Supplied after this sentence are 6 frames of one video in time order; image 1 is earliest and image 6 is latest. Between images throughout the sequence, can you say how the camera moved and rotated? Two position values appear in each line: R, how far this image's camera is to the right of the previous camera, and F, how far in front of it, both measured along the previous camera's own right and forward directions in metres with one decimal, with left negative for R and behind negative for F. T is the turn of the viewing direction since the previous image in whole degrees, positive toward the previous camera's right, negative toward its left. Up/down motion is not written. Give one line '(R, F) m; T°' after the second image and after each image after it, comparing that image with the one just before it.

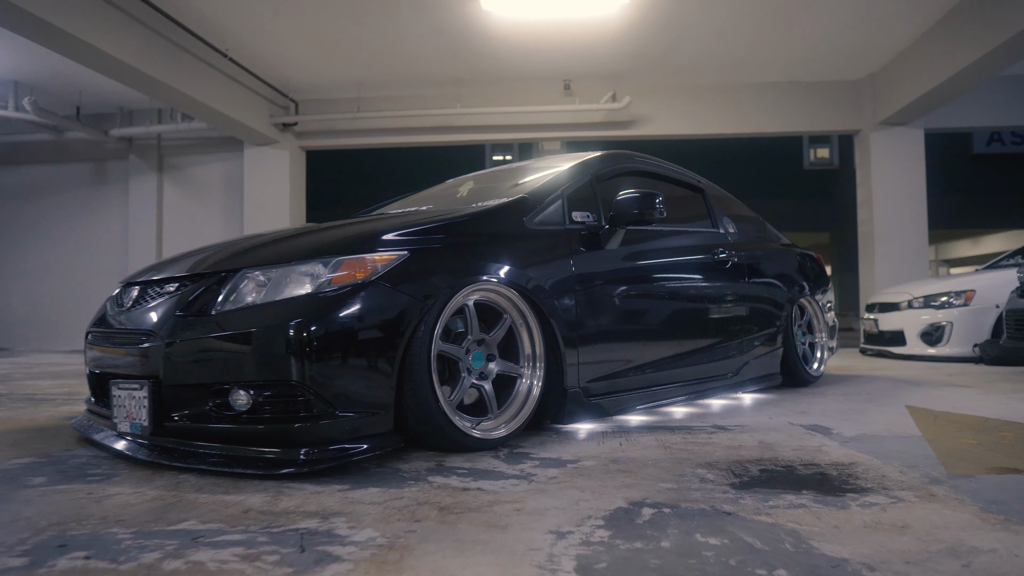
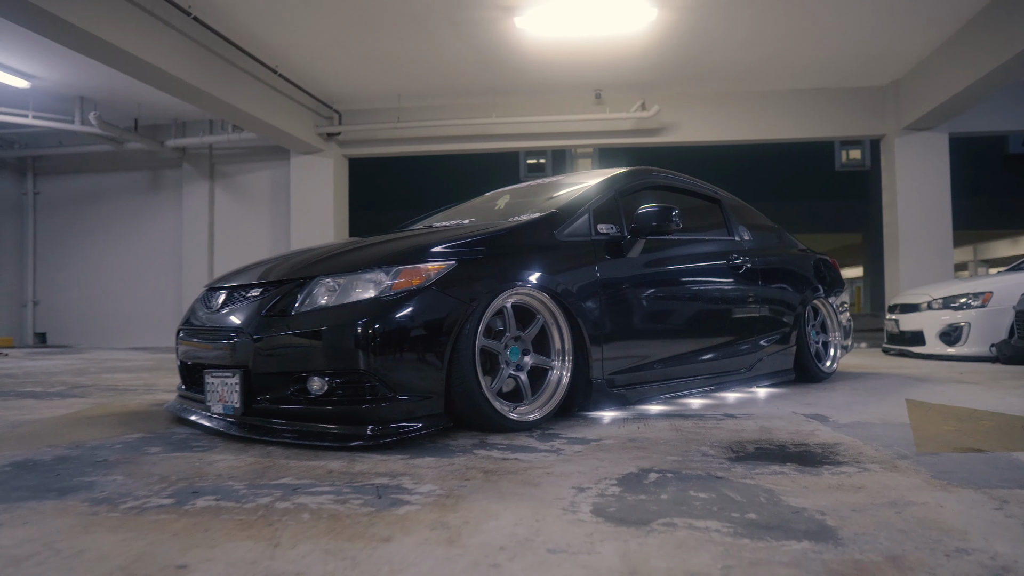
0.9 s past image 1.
(0.0, -0.3) m; -2°
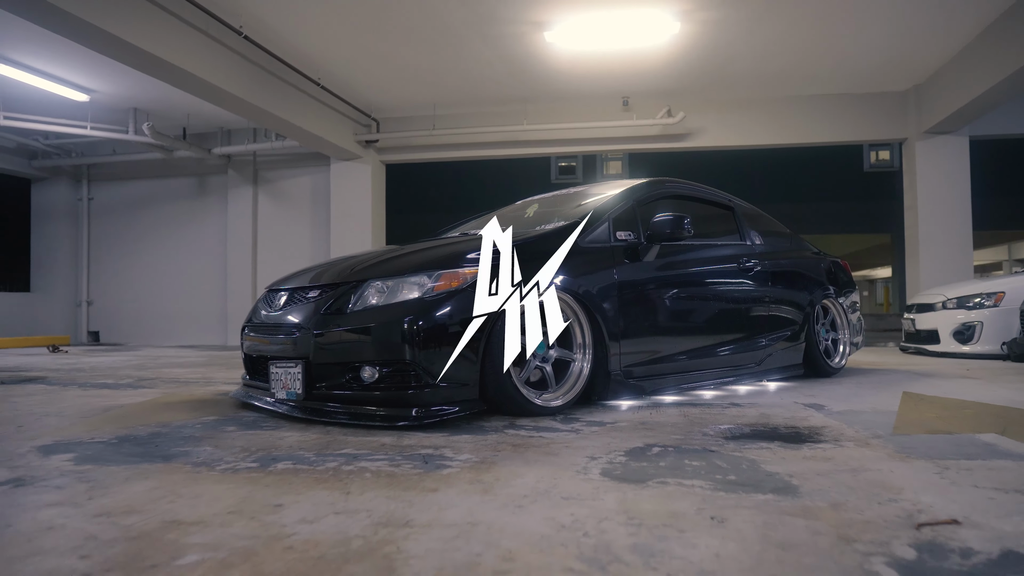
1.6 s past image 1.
(0.0, -0.3) m; -2°
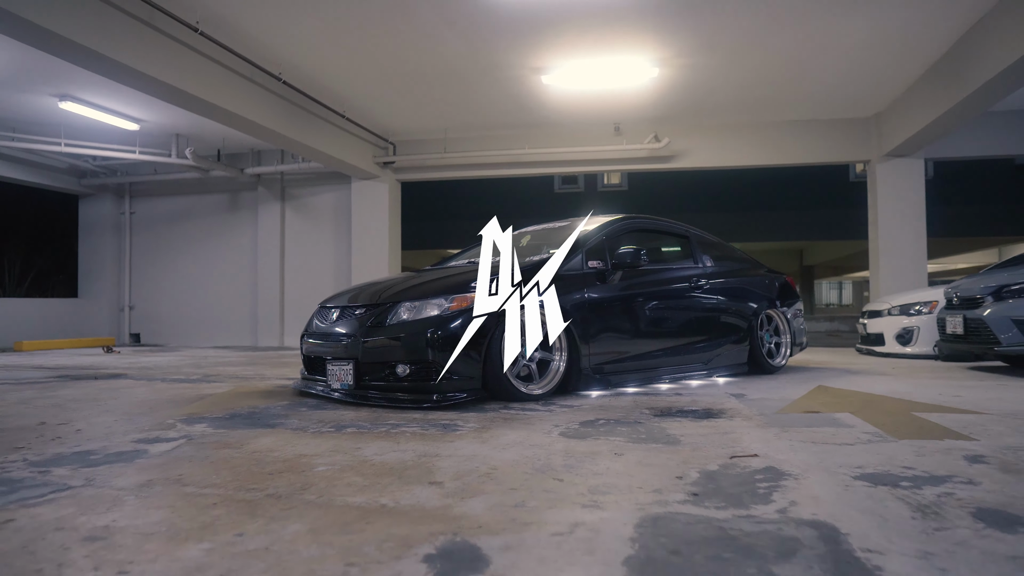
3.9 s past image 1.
(+0.1, -0.9) m; -1°
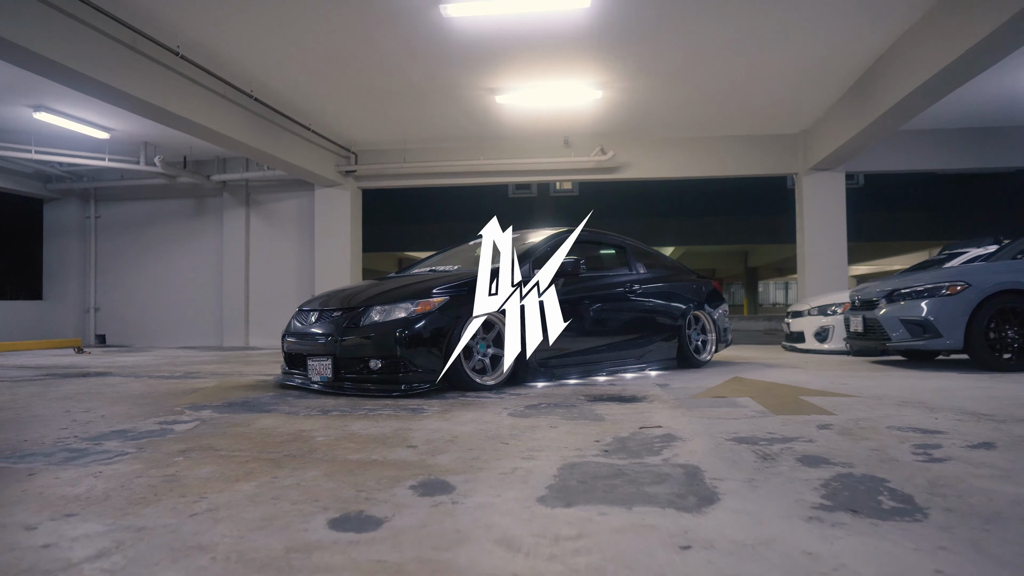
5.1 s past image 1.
(0.0, -0.6) m; +3°
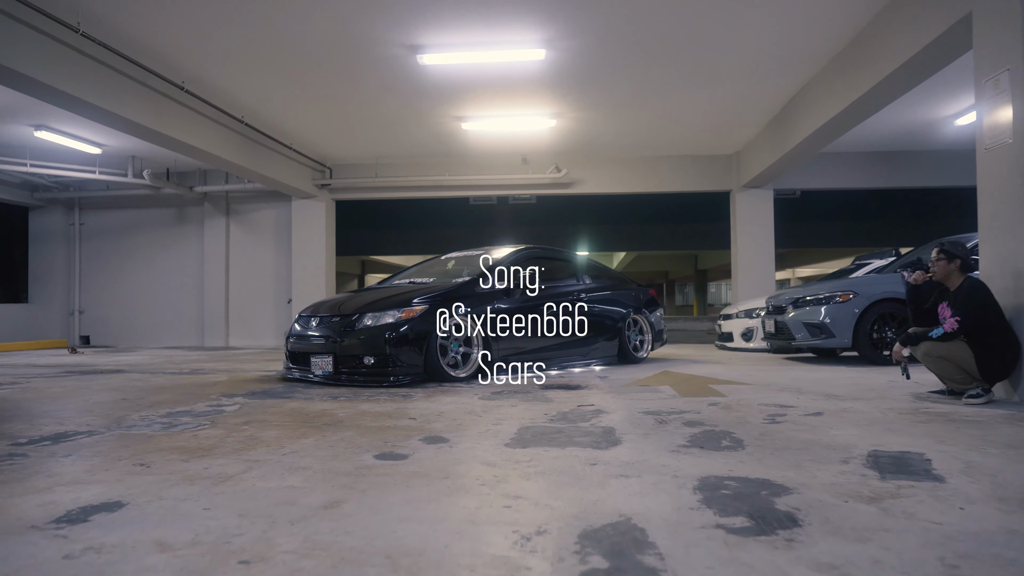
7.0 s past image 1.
(-0.1, -0.9) m; +3°
